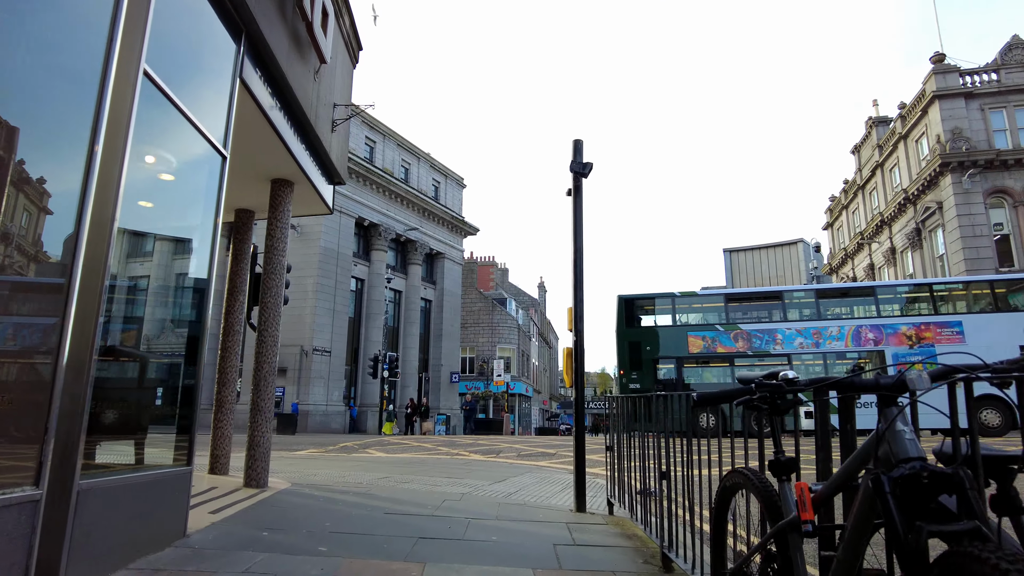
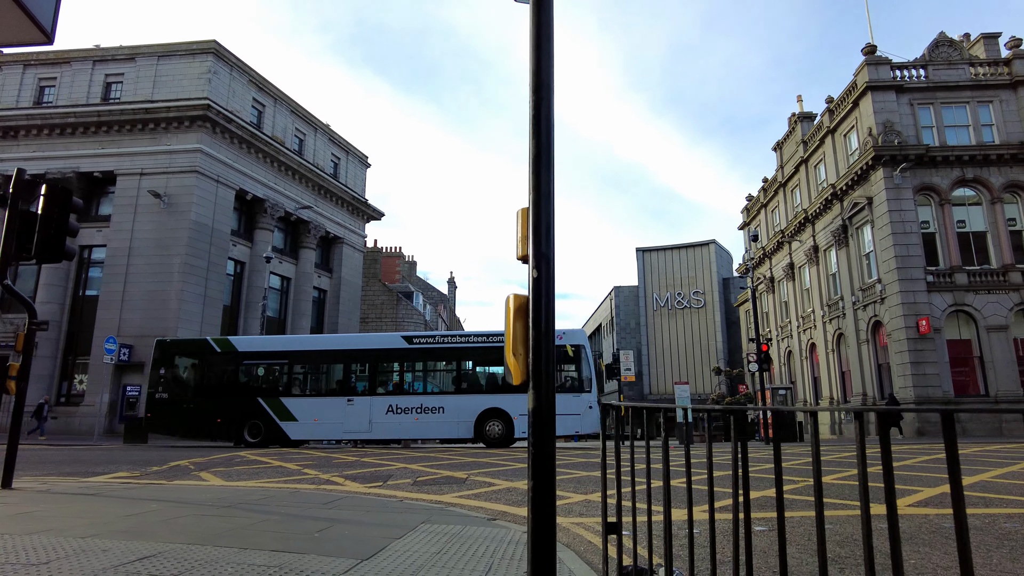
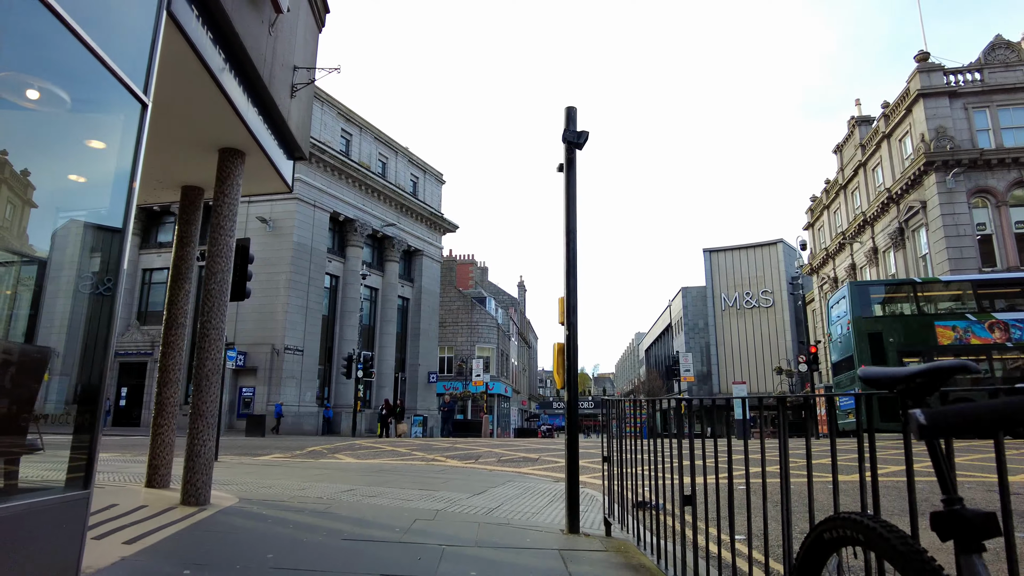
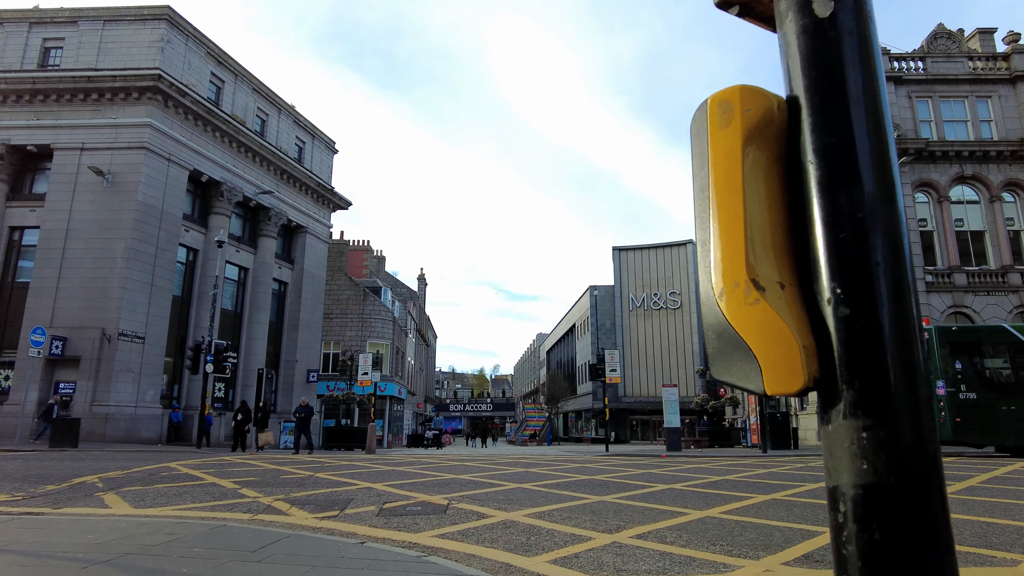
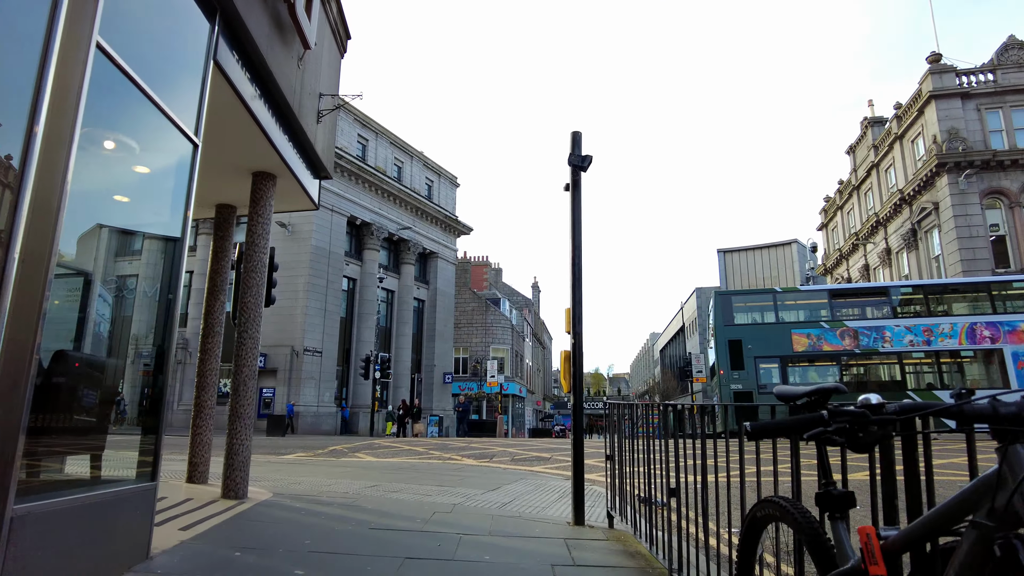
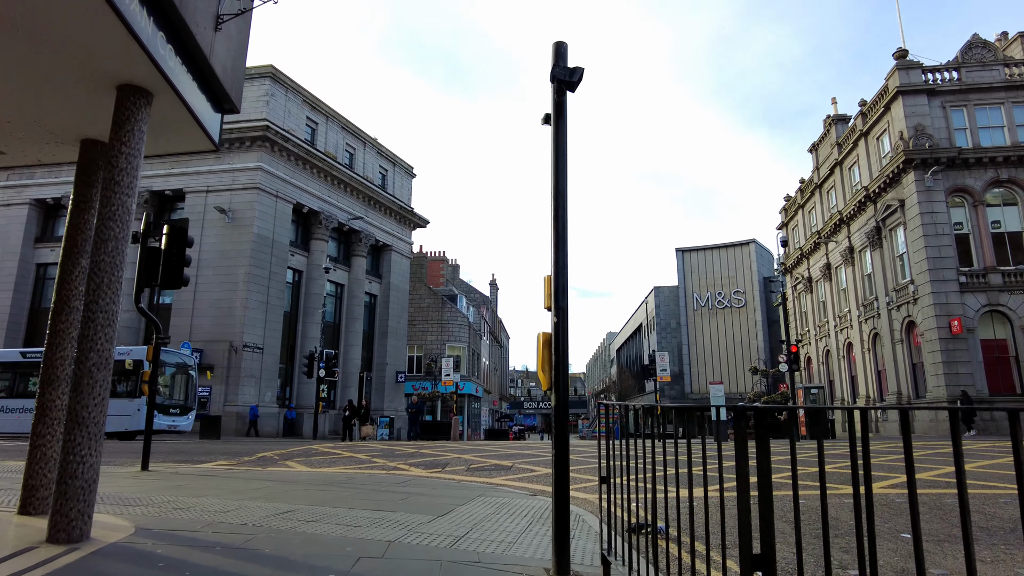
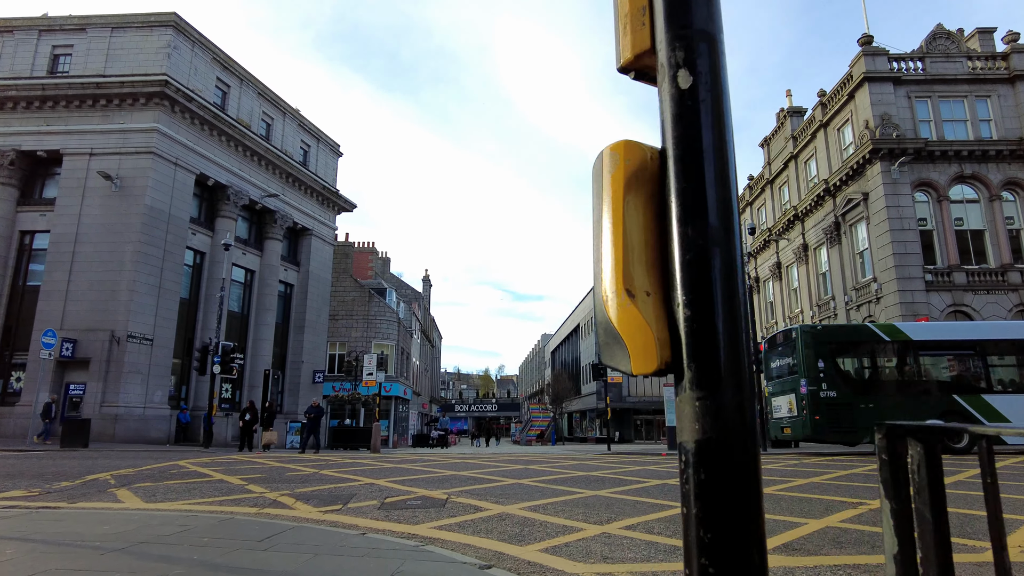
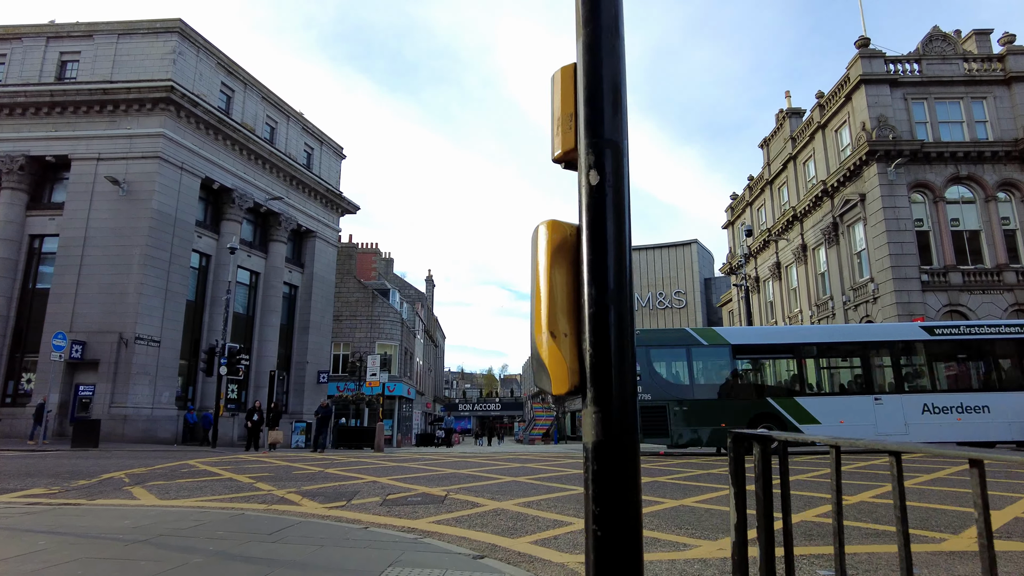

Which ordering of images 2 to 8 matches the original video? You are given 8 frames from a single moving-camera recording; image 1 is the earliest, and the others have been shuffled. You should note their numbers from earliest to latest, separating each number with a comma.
5, 3, 6, 2, 8, 7, 4
